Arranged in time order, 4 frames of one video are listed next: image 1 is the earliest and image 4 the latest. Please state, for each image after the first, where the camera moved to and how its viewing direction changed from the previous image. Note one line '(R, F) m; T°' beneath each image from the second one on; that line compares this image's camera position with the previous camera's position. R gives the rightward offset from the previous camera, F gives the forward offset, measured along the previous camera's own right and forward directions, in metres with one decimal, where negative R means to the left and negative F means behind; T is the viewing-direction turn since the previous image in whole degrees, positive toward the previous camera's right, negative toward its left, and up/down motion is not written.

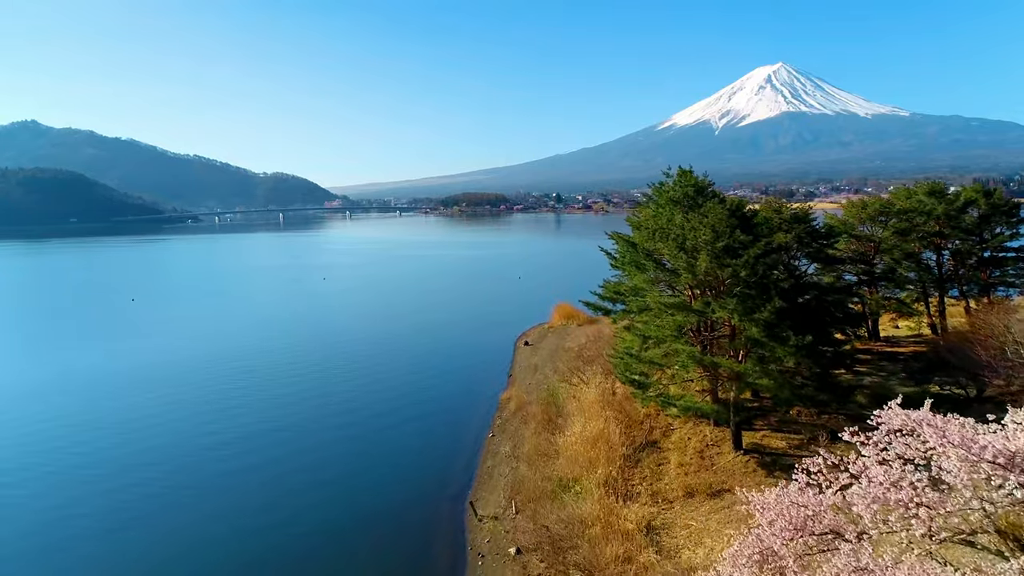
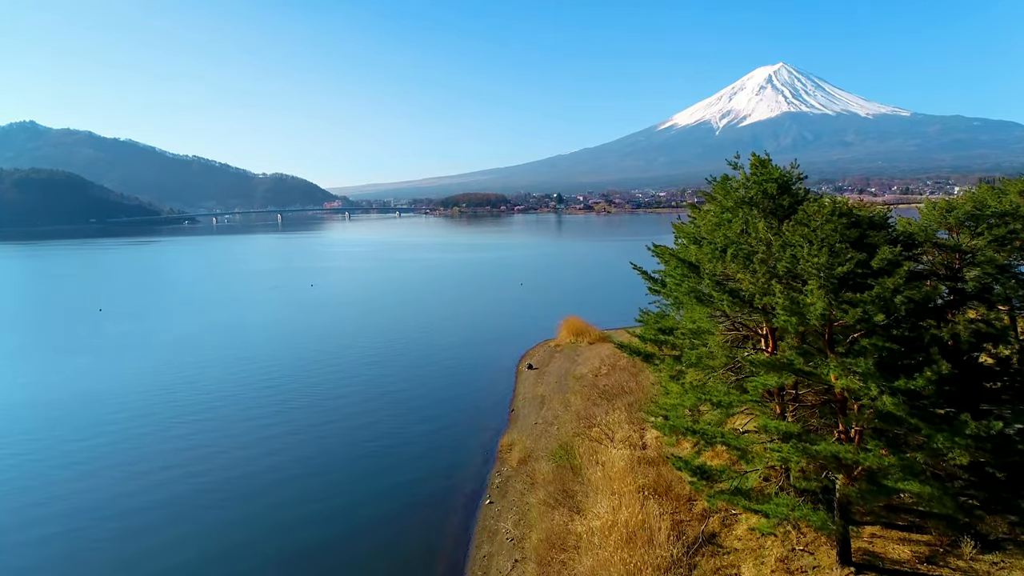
(0.0, +1.5) m; 0°
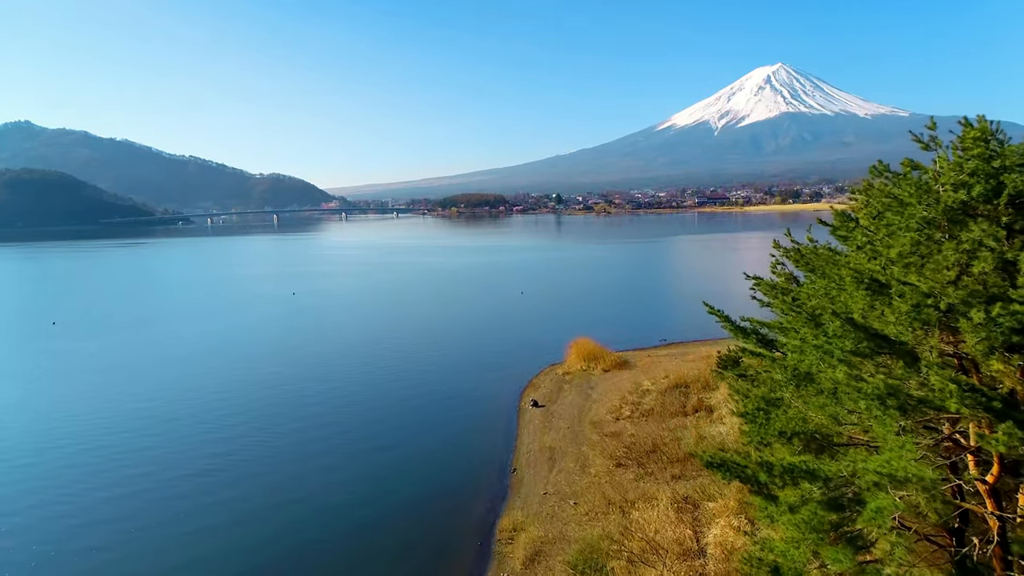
(0.0, +1.7) m; 0°
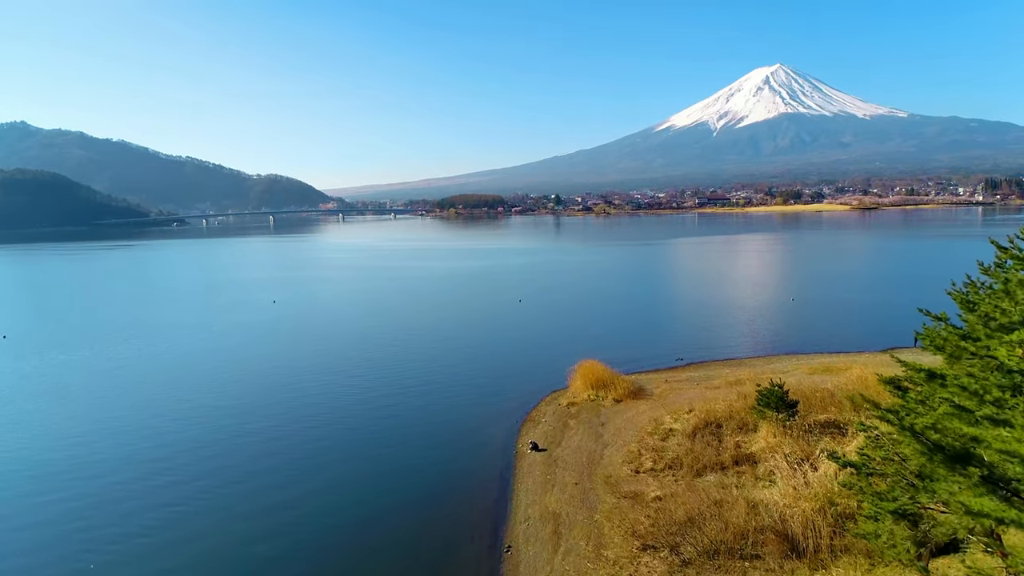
(0.0, +1.4) m; 0°
